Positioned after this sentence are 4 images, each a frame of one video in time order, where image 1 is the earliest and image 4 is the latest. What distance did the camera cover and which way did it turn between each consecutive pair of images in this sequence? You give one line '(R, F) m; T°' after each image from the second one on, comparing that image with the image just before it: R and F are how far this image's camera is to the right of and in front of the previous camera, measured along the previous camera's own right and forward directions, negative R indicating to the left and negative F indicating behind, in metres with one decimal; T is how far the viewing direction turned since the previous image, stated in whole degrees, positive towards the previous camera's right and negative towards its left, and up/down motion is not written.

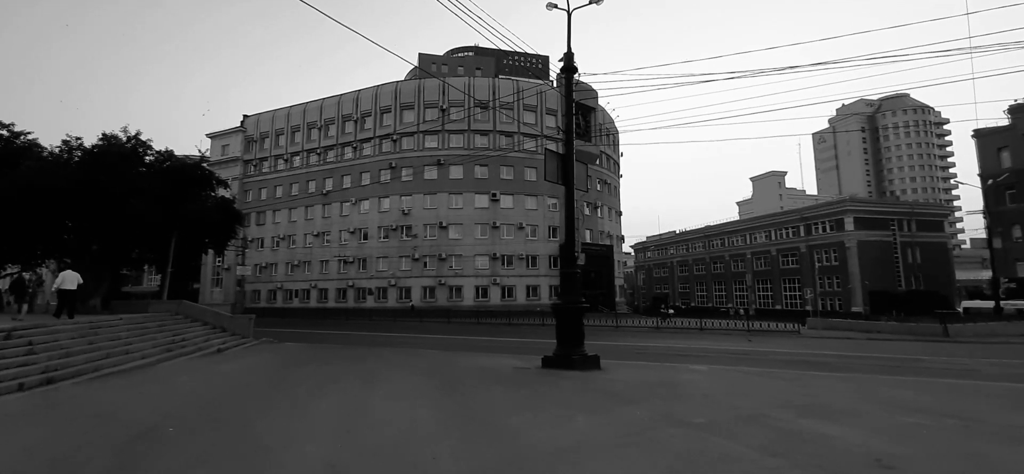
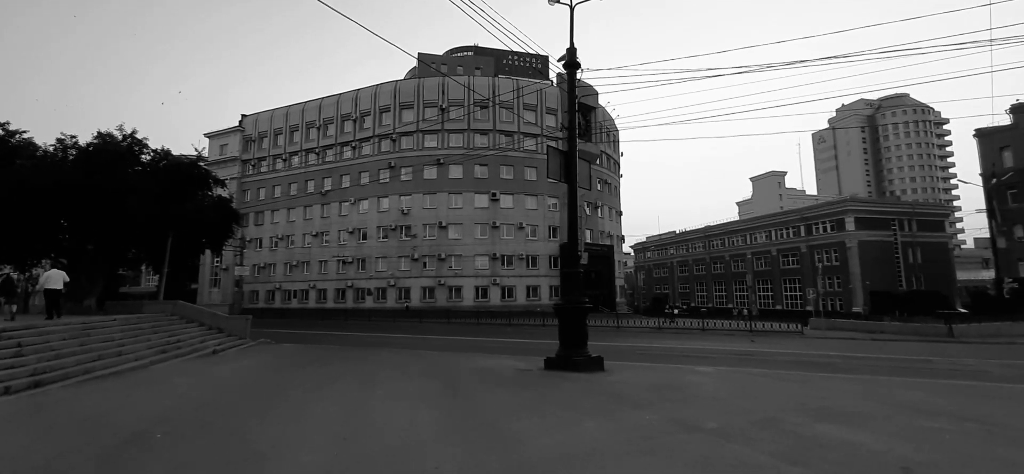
(0.0, +0.2) m; 0°
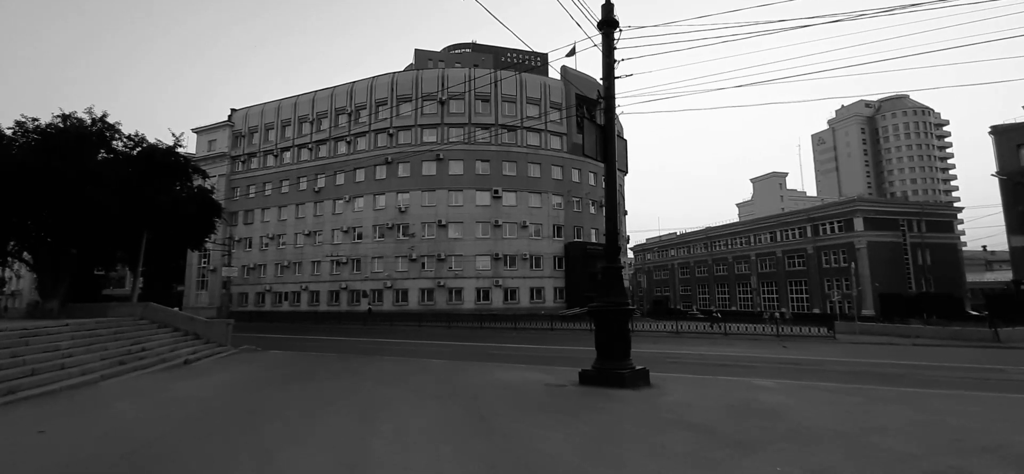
(-0.6, +1.7) m; +1°
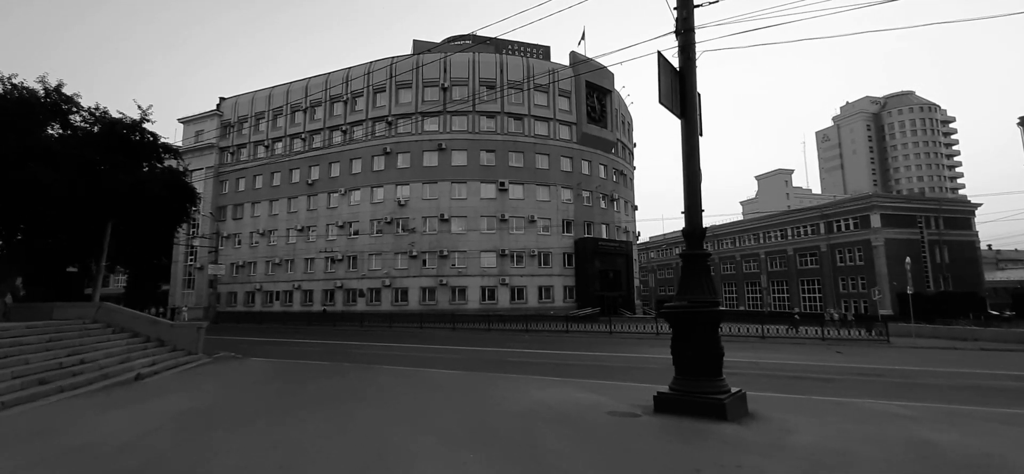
(-0.7, +2.3) m; 0°
